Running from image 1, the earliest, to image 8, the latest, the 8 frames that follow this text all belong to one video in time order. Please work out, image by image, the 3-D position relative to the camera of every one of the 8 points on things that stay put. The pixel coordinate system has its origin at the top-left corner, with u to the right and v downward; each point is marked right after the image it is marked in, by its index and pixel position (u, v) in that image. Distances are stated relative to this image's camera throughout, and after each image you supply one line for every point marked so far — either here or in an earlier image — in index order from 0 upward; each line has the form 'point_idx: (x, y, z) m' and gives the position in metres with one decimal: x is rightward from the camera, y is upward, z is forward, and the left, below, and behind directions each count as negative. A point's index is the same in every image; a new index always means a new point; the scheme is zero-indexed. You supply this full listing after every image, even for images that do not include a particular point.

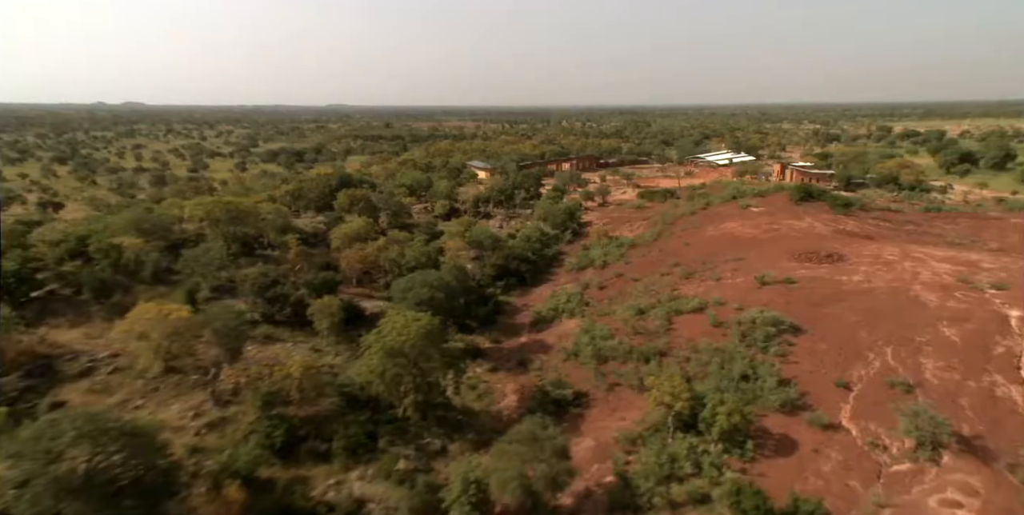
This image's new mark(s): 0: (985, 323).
0: (+10.4, -1.5, +12.7) m
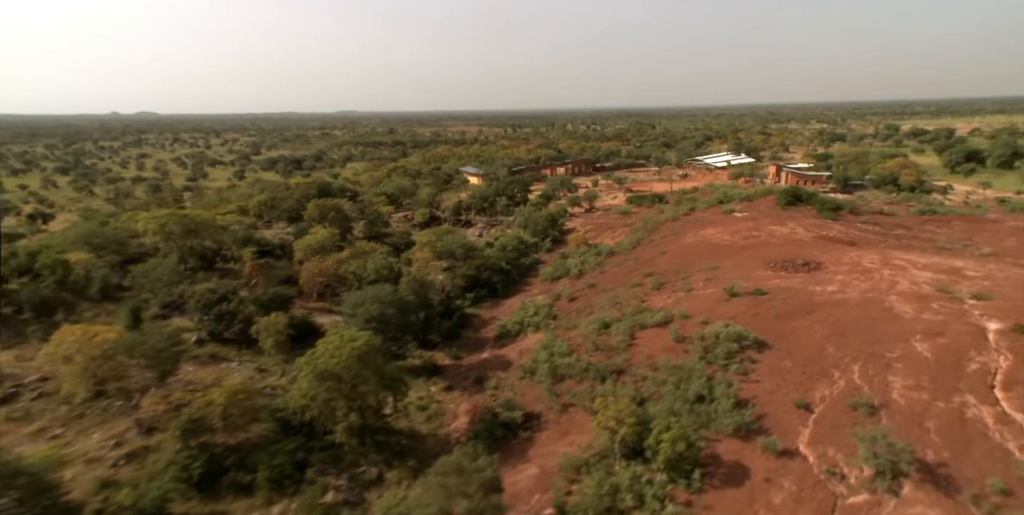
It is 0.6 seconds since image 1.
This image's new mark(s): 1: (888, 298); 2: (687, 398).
0: (+9.3, -1.7, +12.1) m
1: (+9.2, -1.0, +14.2) m
2: (+3.3, -2.7, +11.0) m
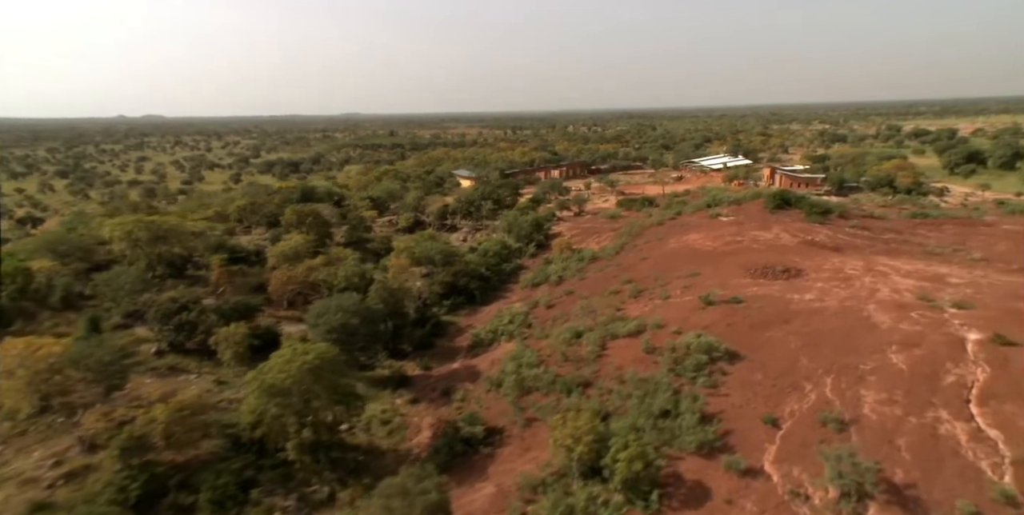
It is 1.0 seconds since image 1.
0: (+8.6, -1.8, +11.7) m
1: (+8.5, -1.2, +13.8) m
2: (+2.6, -2.9, +10.6) m
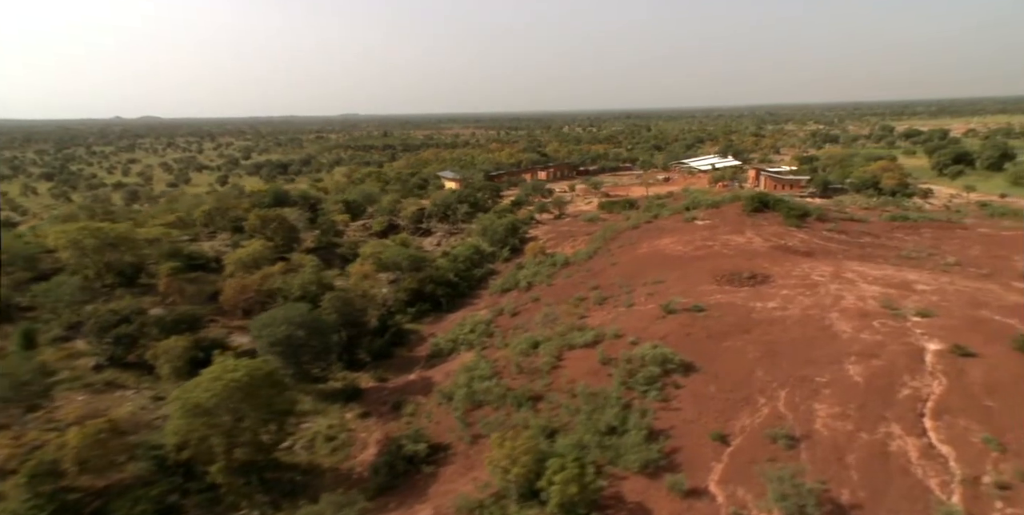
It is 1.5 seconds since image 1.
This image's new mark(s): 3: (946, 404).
0: (+7.5, -2.0, +11.3) m
1: (+7.4, -1.3, +13.4) m
2: (+1.5, -3.0, +10.2) m
3: (+7.5, -2.5, +10.1) m
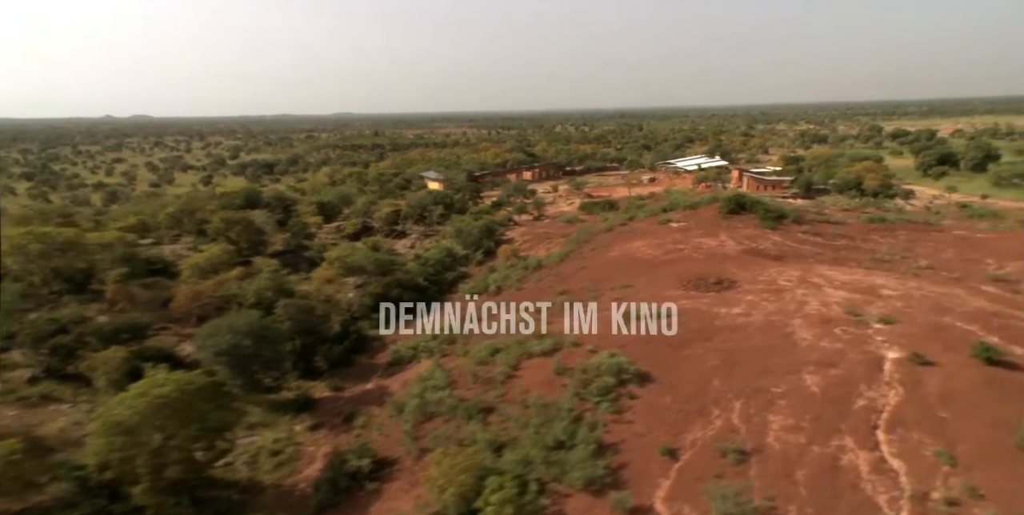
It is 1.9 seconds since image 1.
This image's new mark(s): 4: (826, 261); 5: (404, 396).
0: (+6.5, -2.1, +11.1) m
1: (+6.4, -1.5, +13.2) m
2: (+0.6, -3.2, +9.9) m
3: (+6.6, -2.7, +9.8) m
4: (+10.8, -0.1, +19.8) m
5: (-2.4, -3.1, +12.8) m
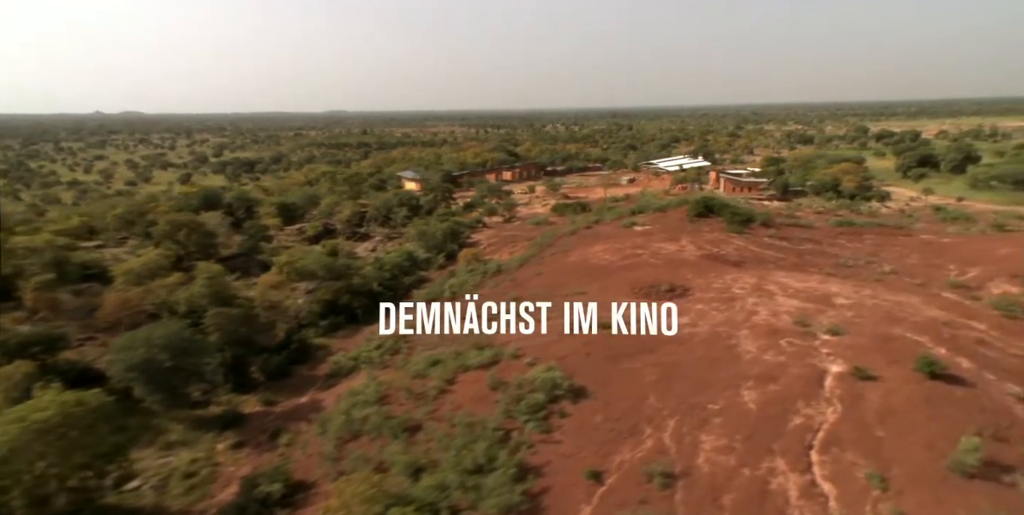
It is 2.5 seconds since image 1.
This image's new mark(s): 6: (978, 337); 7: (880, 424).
0: (+5.2, -2.3, +10.7) m
1: (+5.0, -1.7, +12.8) m
2: (-0.7, -3.4, +9.3) m
3: (+5.3, -2.9, +9.4) m
4: (+9.3, -0.3, +19.5) m
5: (-3.8, -3.3, +12.2) m
6: (+10.4, -1.8, +13.0) m
7: (+6.1, -2.7, +9.5) m
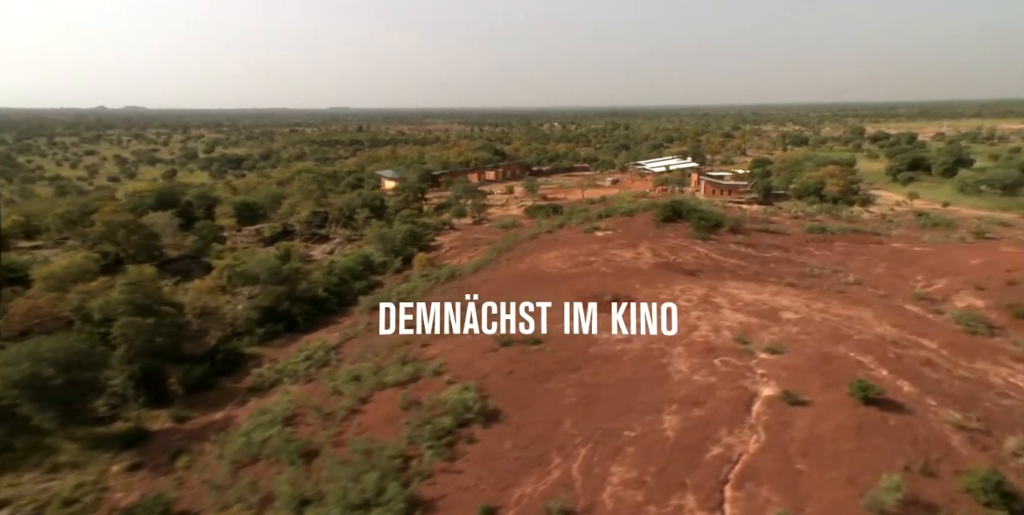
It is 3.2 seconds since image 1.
0: (+3.6, -2.6, +10.0) m
1: (+3.4, -1.9, +12.1) m
2: (-2.4, -3.6, +8.6) m
3: (+3.7, -3.2, +8.7) m
4: (+7.6, -0.6, +18.8) m
5: (-5.4, -3.5, +11.4) m
6: (+8.8, -2.1, +12.3) m
7: (+4.5, -3.0, +8.8) m
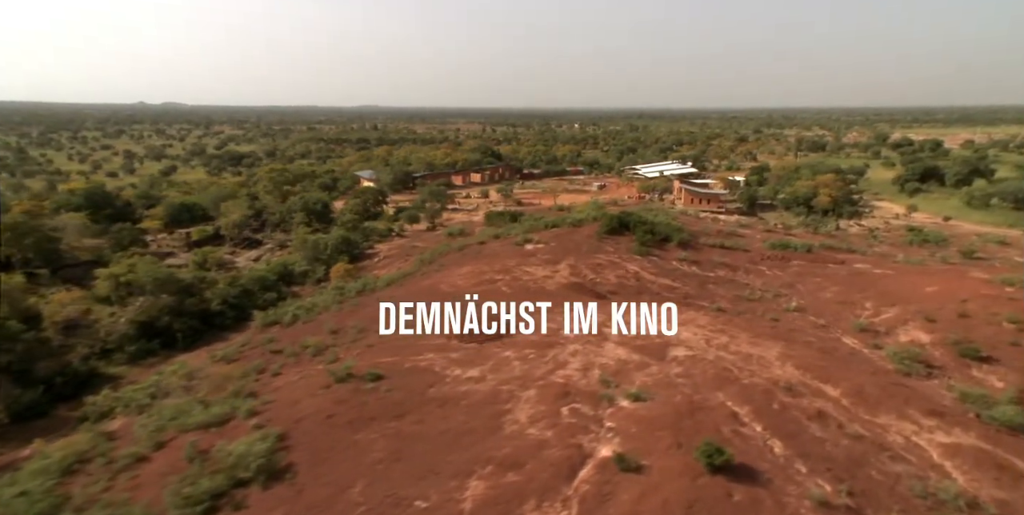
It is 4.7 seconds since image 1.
0: (+0.4, -3.2, +8.4) m
1: (+0.2, -2.5, +10.5) m
2: (-5.6, -4.0, +7.2) m
3: (+0.4, -3.7, +7.2) m
4: (+4.6, -1.2, +17.2) m
5: (-8.6, -3.8, +10.1) m
6: (+5.7, -2.8, +10.7) m
7: (+1.2, -3.6, +7.3) m
